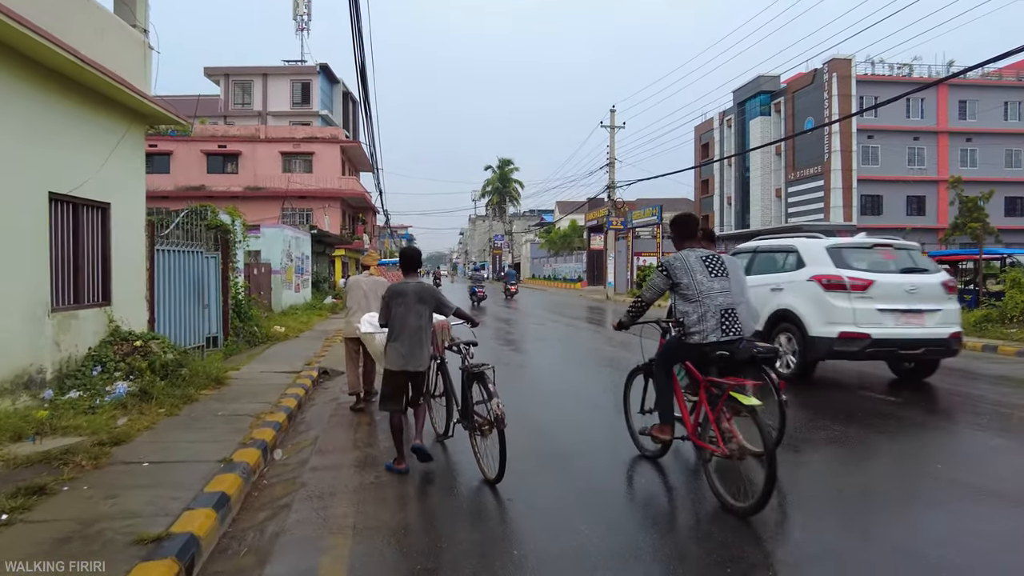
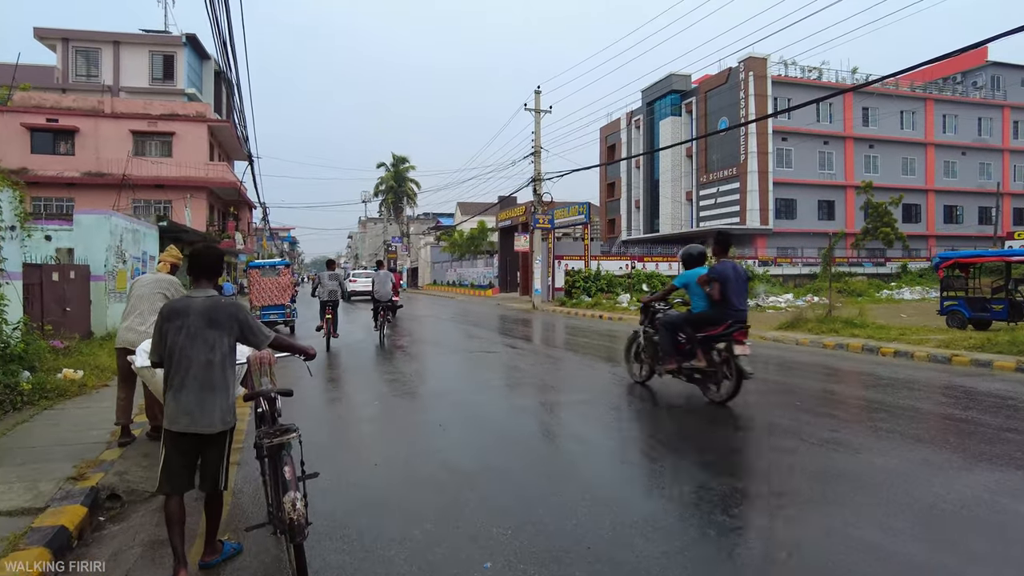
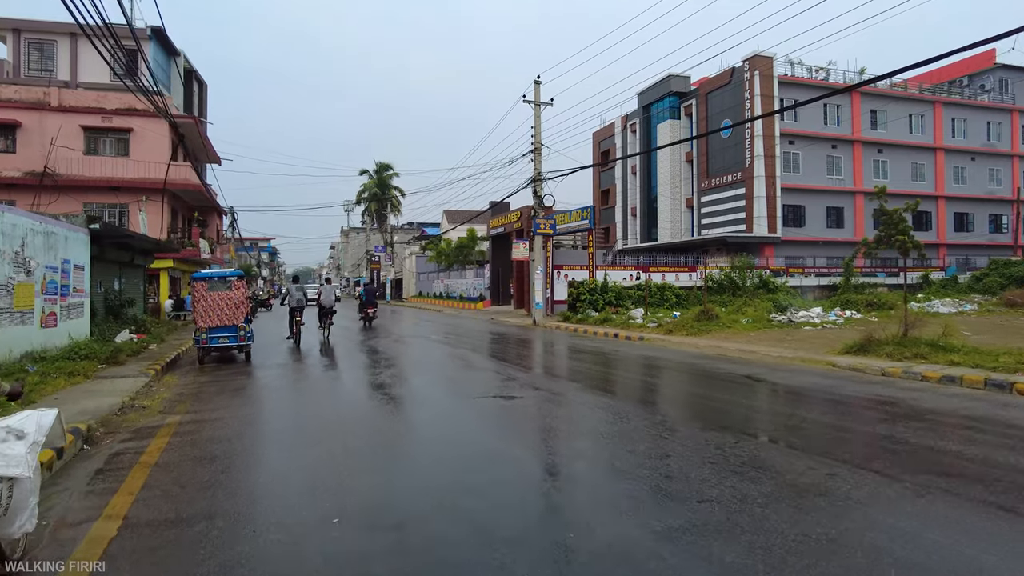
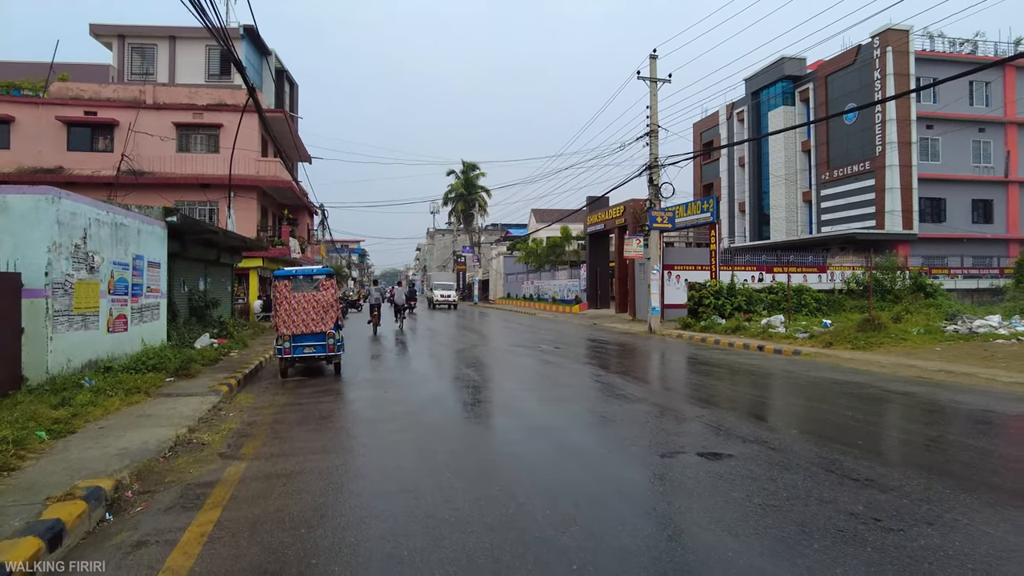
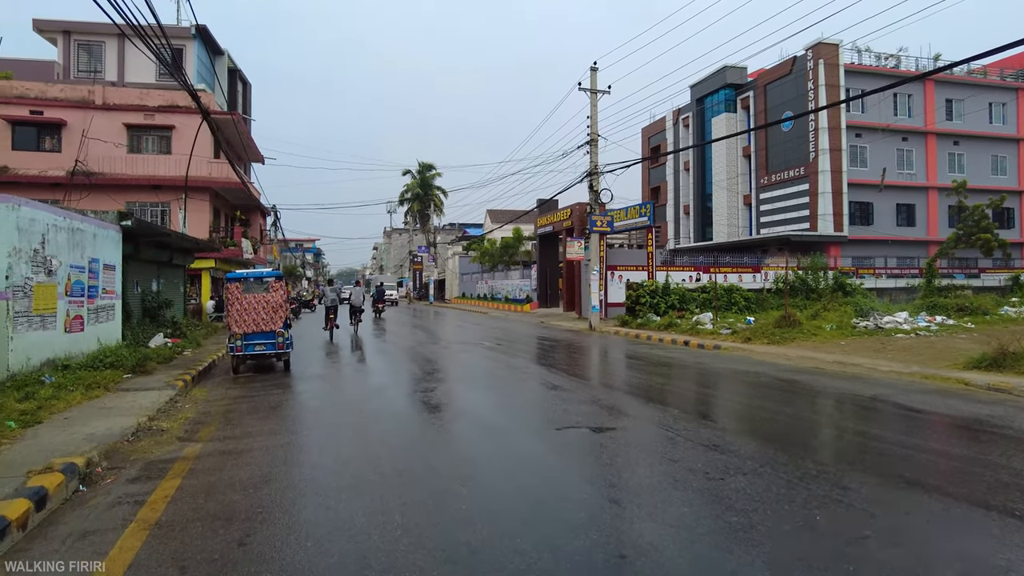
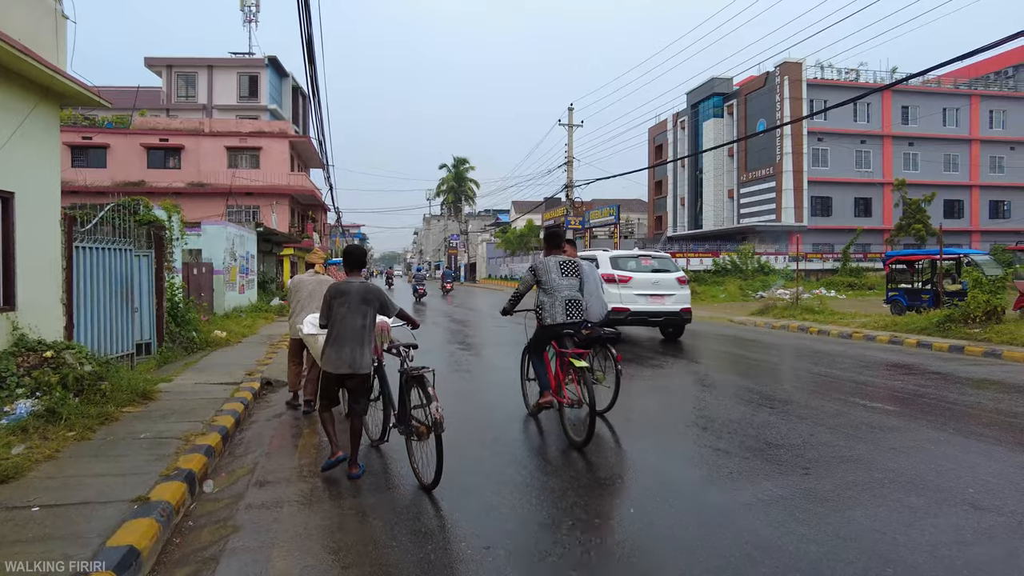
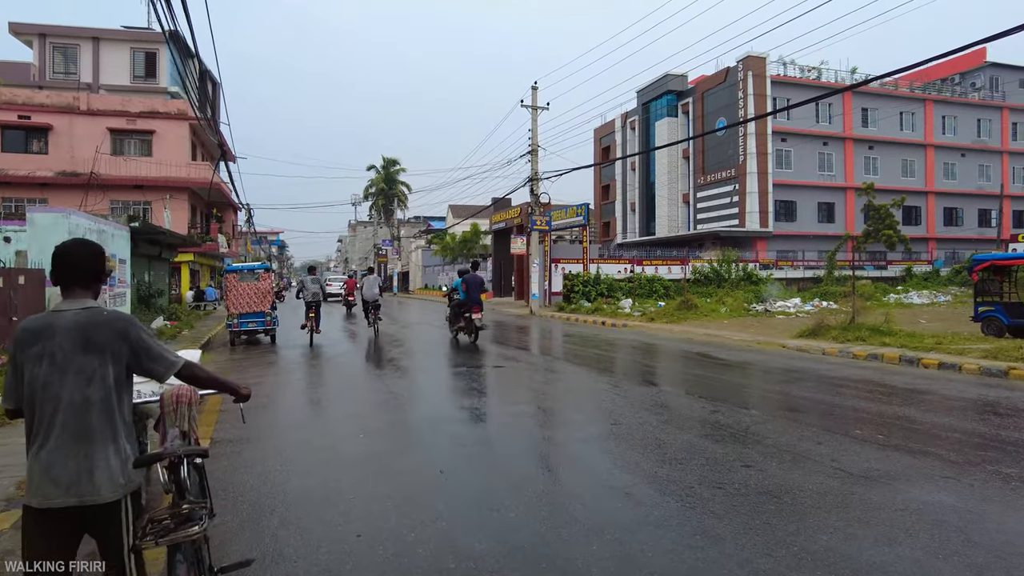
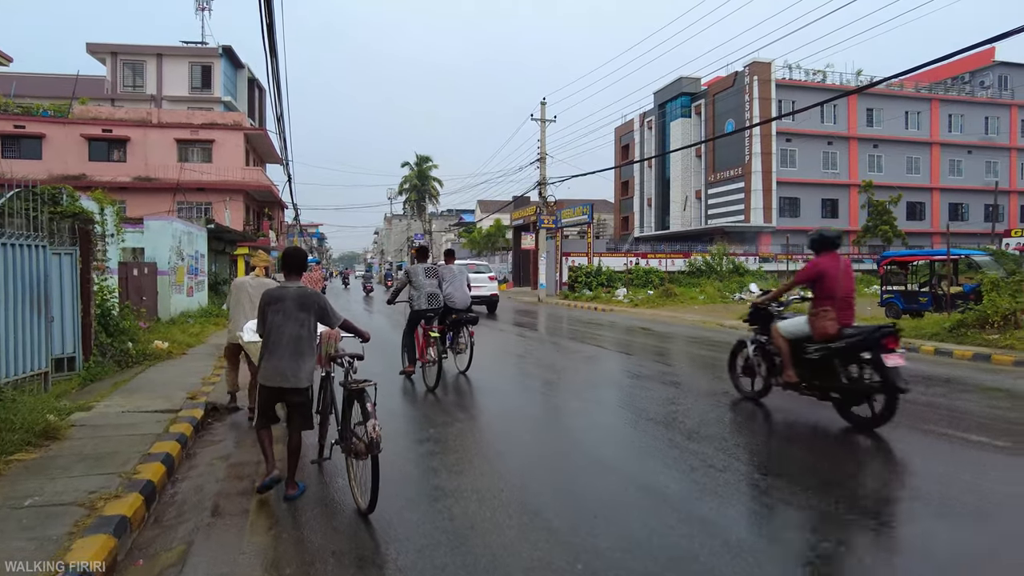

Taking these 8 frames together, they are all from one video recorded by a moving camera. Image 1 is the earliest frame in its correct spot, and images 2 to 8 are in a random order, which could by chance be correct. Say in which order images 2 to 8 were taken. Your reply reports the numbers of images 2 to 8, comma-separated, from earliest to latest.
6, 8, 2, 7, 3, 5, 4
